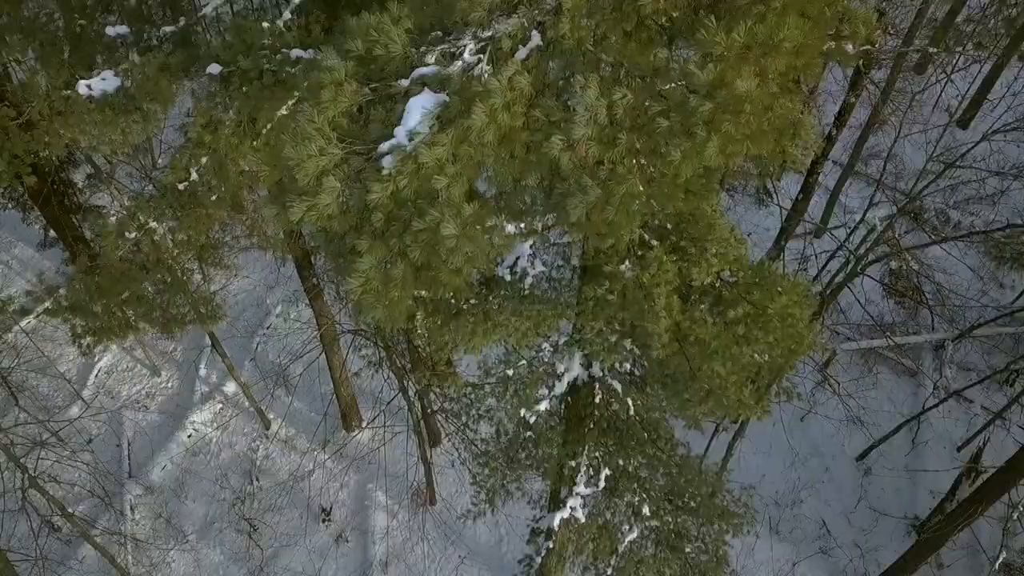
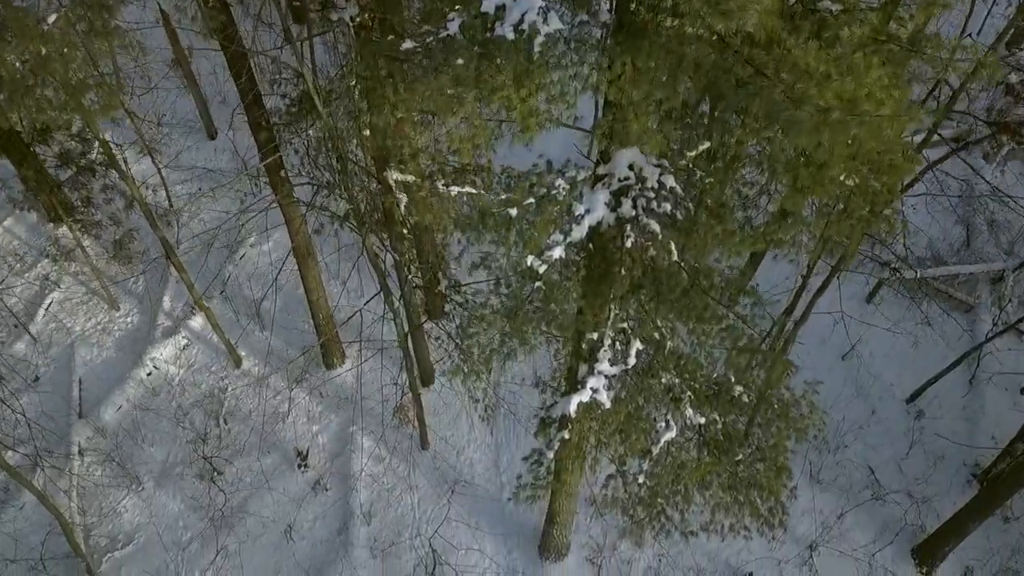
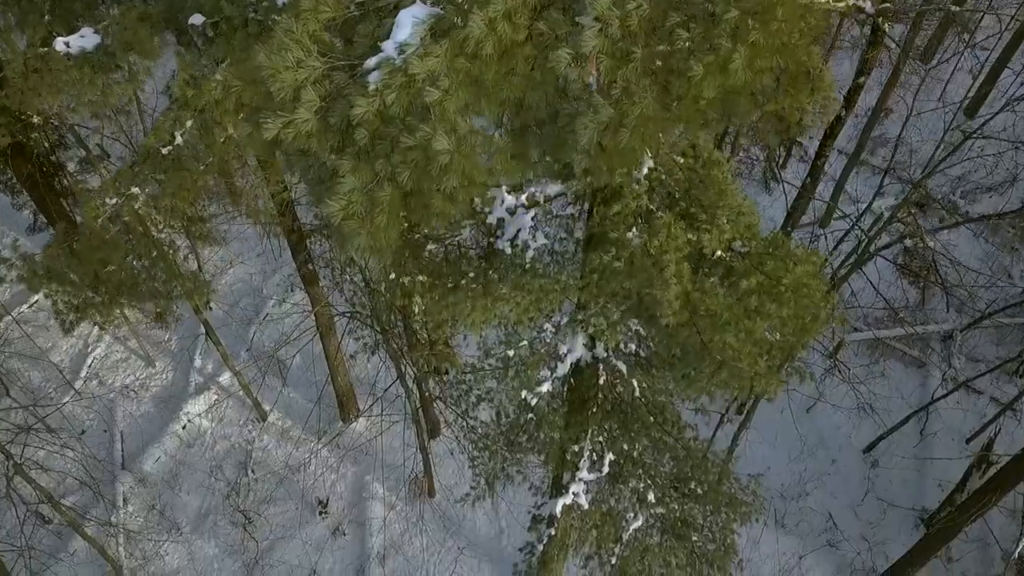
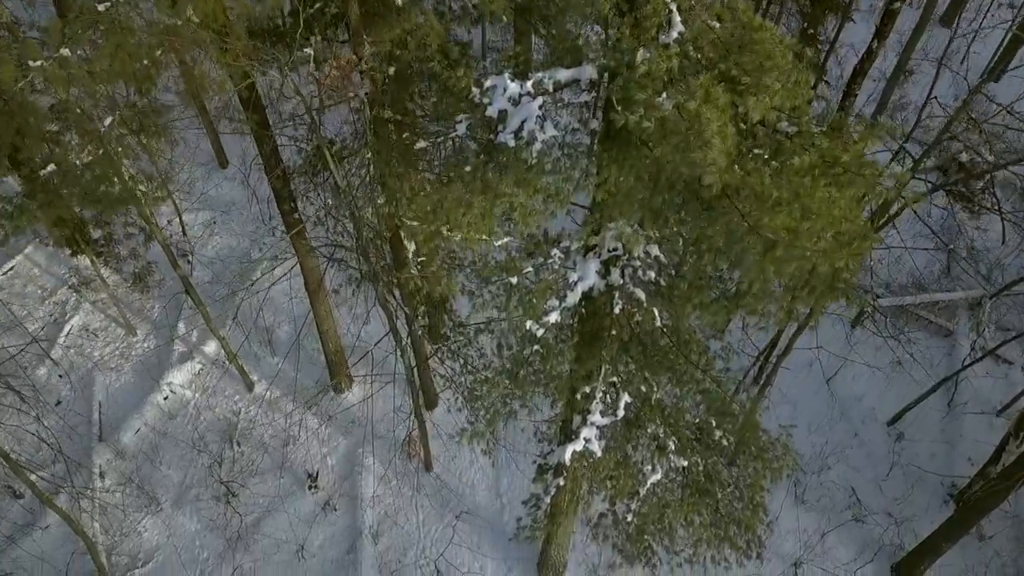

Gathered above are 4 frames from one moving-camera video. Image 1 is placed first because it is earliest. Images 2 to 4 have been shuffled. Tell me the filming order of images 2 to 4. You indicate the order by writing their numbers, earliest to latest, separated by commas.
3, 4, 2
